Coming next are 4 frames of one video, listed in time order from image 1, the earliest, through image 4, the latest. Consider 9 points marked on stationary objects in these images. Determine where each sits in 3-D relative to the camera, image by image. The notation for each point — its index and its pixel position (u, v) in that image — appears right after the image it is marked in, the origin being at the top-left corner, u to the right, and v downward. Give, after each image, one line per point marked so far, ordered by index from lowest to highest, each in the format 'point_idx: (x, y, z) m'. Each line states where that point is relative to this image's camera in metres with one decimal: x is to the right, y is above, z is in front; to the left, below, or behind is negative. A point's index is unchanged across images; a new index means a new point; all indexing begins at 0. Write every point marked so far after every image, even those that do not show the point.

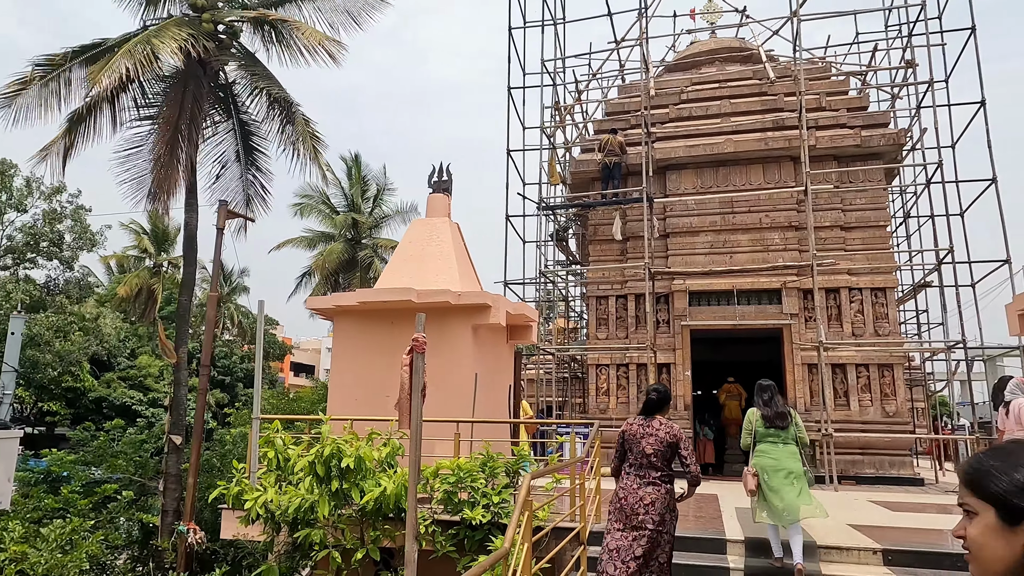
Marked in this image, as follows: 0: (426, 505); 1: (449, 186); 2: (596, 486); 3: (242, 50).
0: (-0.8, -1.9, +5.9) m
1: (-0.9, +1.4, +9.2) m
2: (+0.8, -1.9, +6.4) m
3: (-4.4, +3.9, +10.8) m
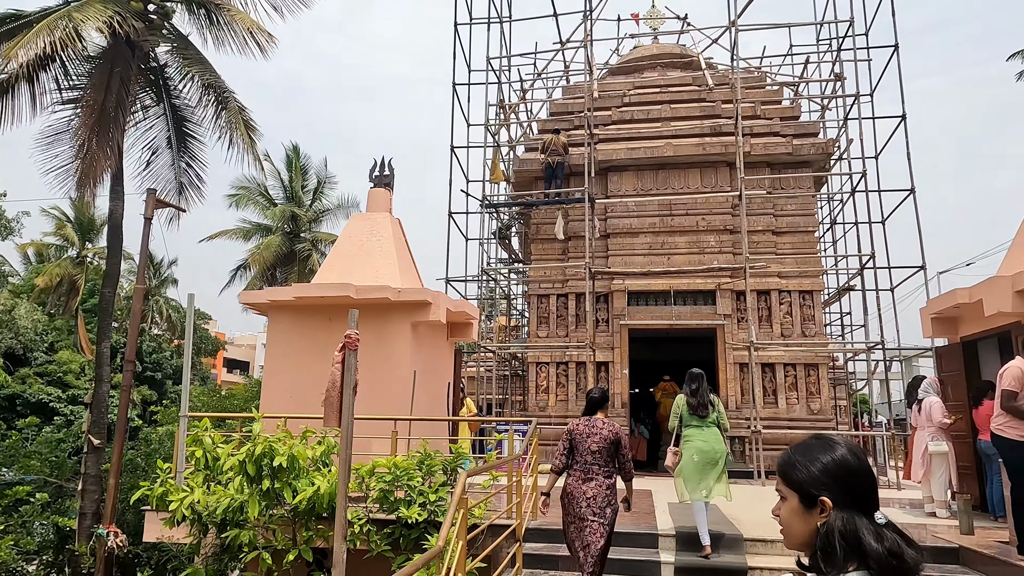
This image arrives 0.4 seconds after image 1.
0: (-1.3, -1.9, +5.8) m
1: (-1.7, +1.5, +9.1) m
2: (+0.2, -1.9, +6.5) m
3: (-5.3, +4.0, +10.4) m
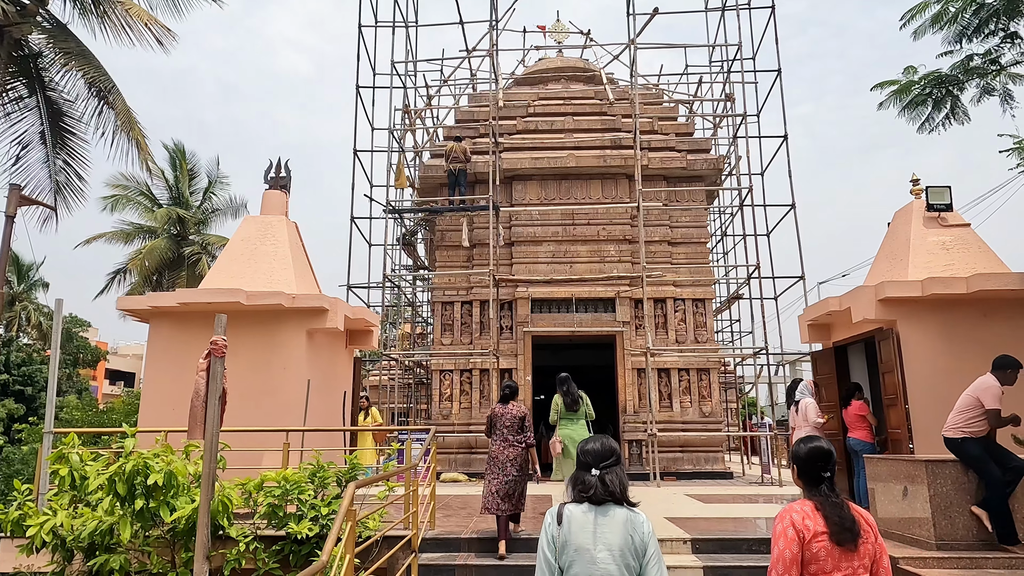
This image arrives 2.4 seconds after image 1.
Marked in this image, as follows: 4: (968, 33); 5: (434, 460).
0: (-2.2, -1.9, +5.5) m
1: (-3.0, +1.4, +8.7) m
2: (-0.8, -2.0, +6.4) m
3: (-6.8, +4.0, +9.6) m
4: (+5.0, +2.8, +7.3) m
5: (-0.8, -1.7, +6.6) m
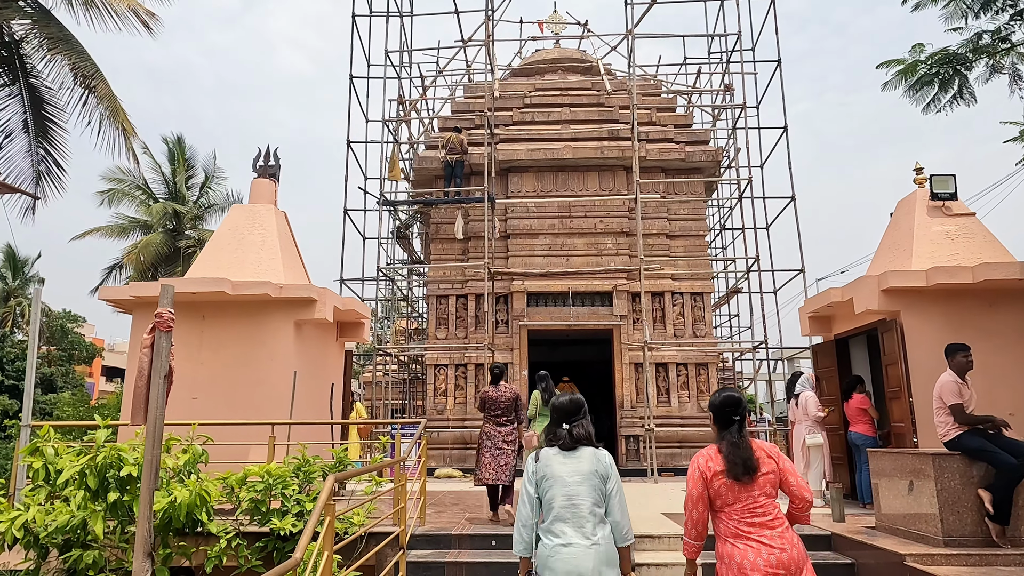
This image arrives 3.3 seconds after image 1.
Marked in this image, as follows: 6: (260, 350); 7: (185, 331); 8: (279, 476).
0: (-2.3, -1.8, +5.3) m
1: (-3.1, +1.5, +8.5) m
2: (-0.9, -1.9, +6.2) m
3: (-6.8, +4.1, +9.3) m
4: (+5.0, +2.9, +7.1) m
5: (-0.8, -1.6, +6.4) m
6: (-2.7, -0.7, +7.0) m
7: (-3.5, -0.5, +7.1) m
8: (-1.9, -1.5, +5.2) m
